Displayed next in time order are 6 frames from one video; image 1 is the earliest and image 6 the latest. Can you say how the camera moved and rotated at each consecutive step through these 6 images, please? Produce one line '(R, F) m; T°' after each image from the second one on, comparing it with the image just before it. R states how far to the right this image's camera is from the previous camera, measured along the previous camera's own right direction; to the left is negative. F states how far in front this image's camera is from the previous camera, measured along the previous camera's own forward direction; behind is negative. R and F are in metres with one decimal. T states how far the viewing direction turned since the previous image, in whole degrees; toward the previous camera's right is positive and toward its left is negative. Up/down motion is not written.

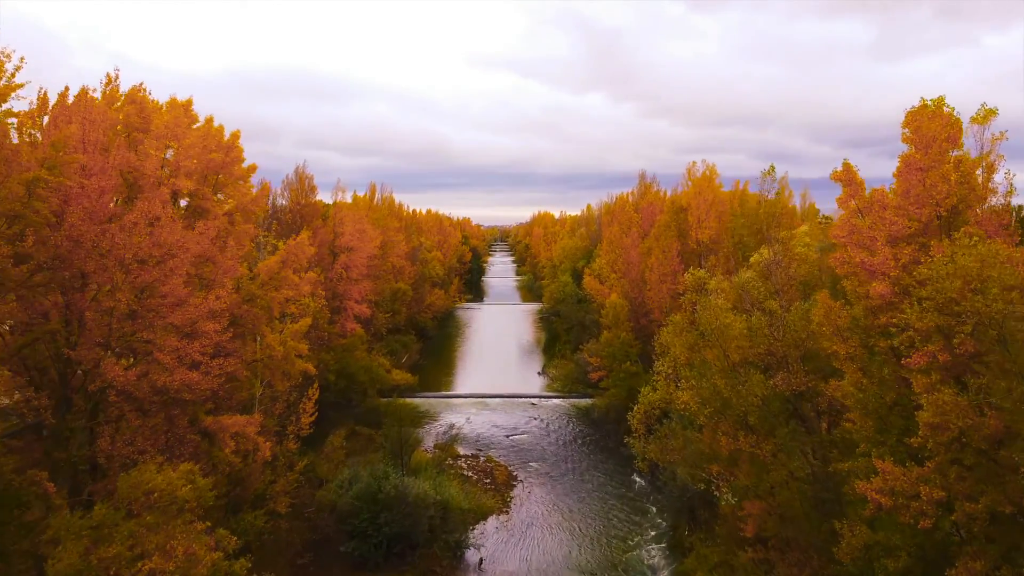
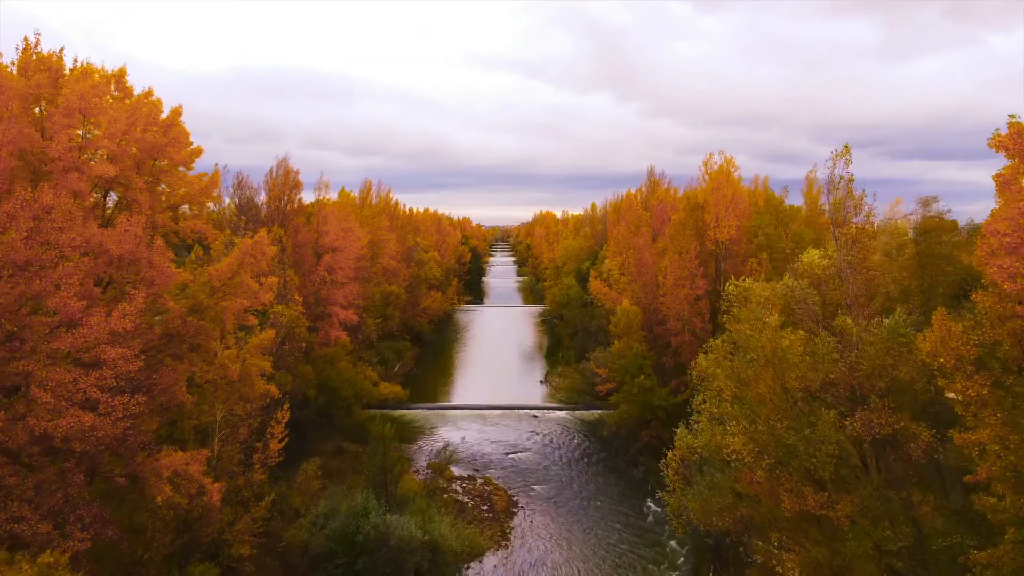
(0.0, +2.5) m; 0°
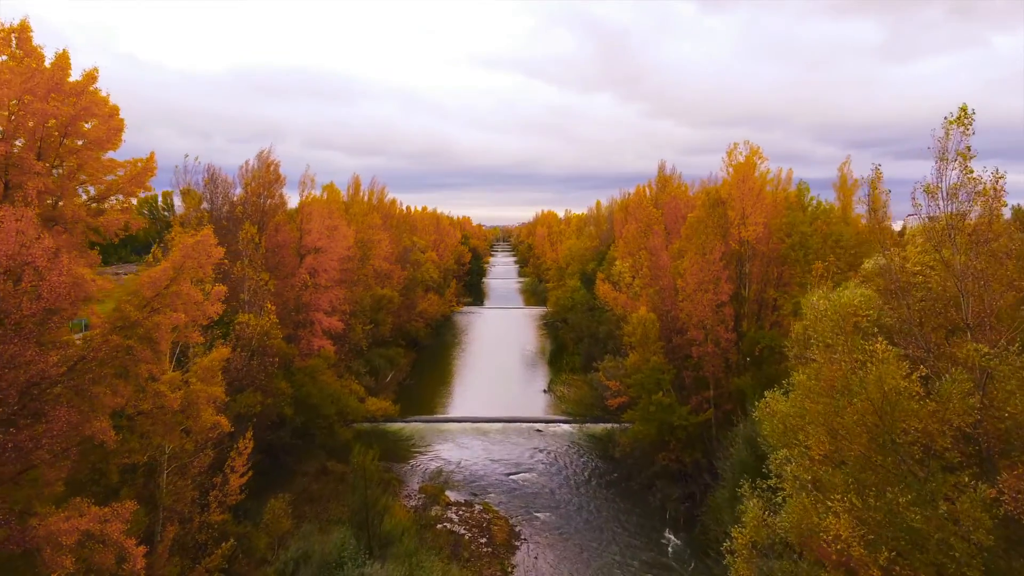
(0.0, +2.5) m; 0°
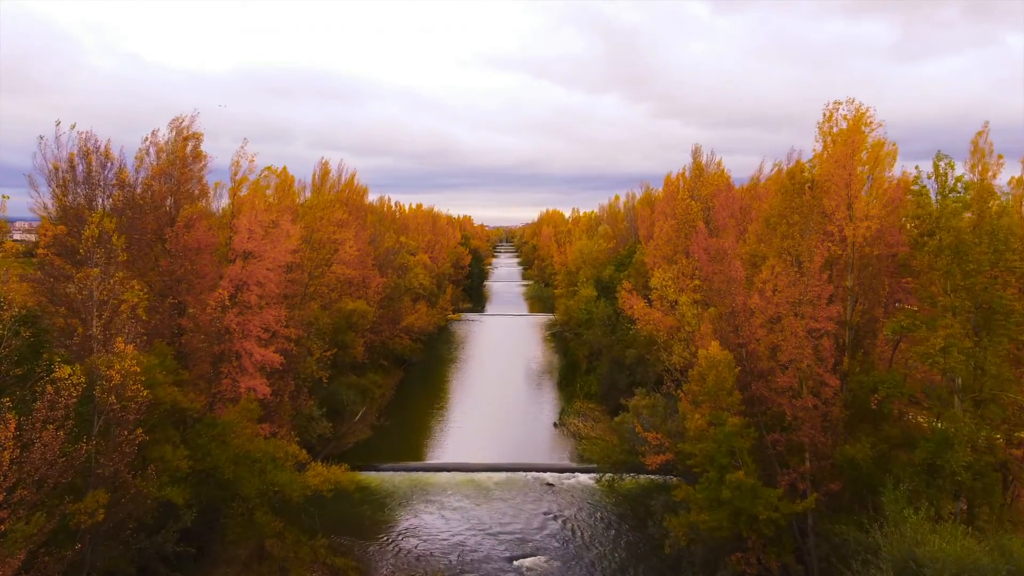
(0.0, +6.7) m; 0°
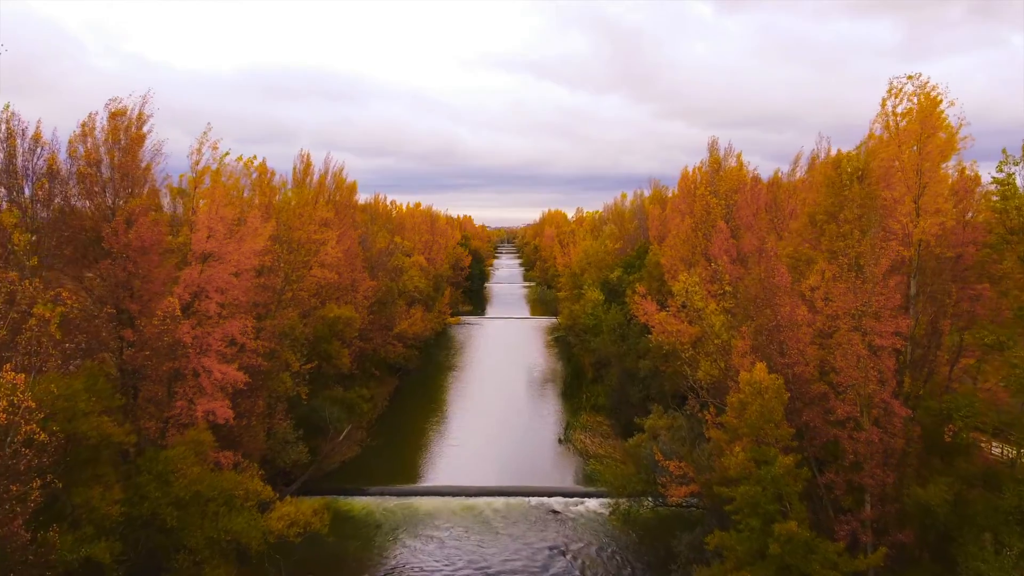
(0.0, +2.4) m; 0°
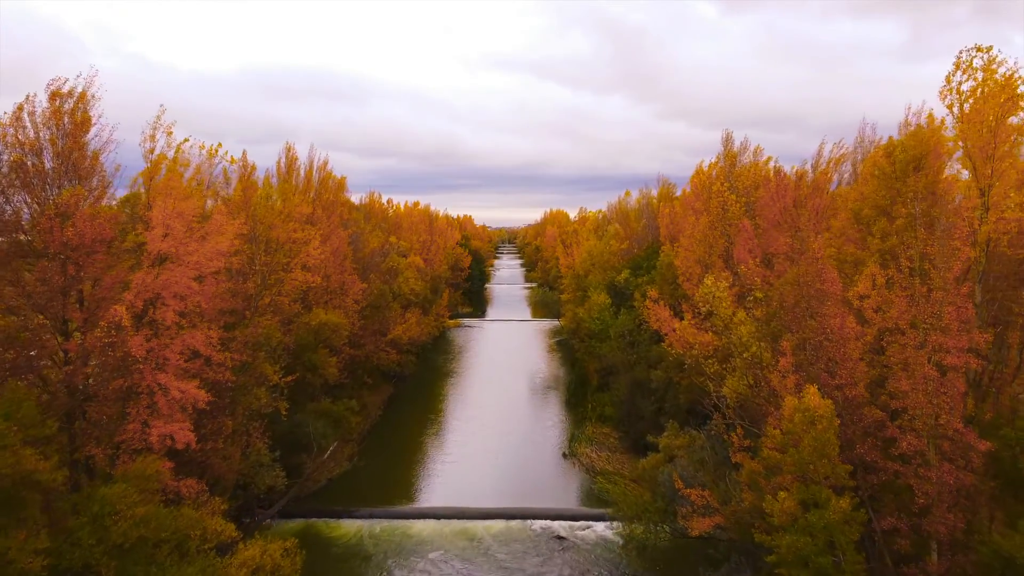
(0.0, +1.9) m; 0°
